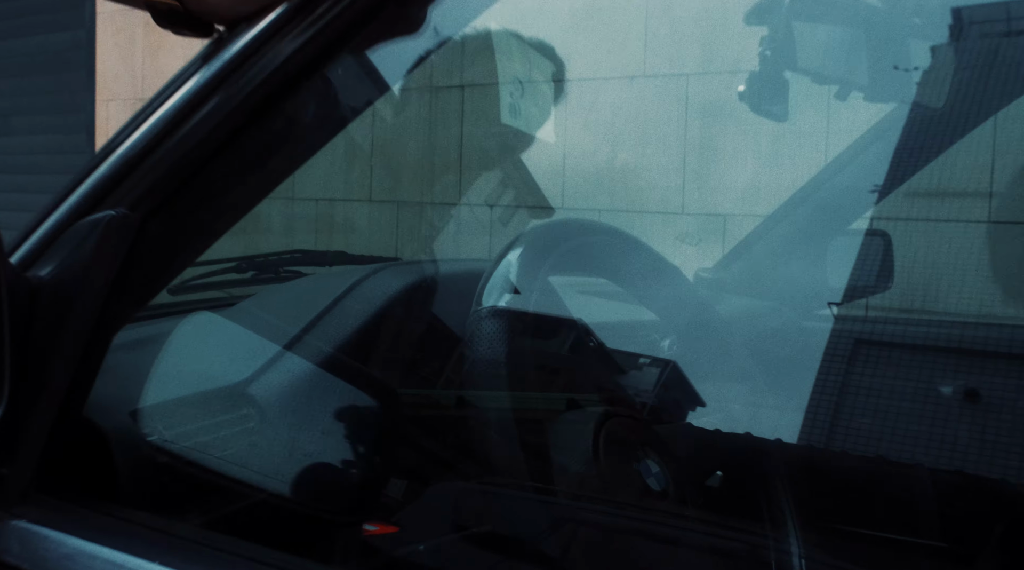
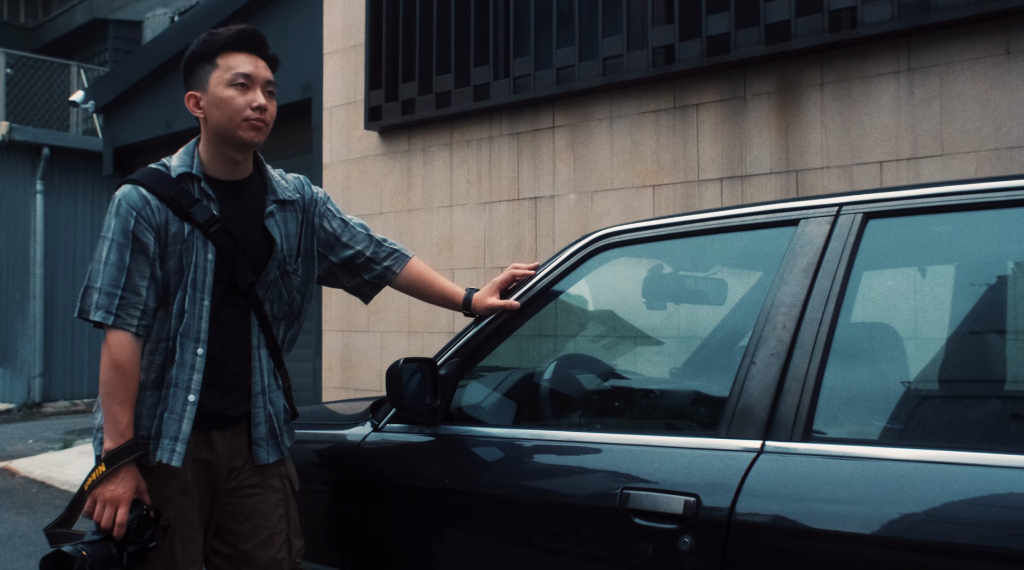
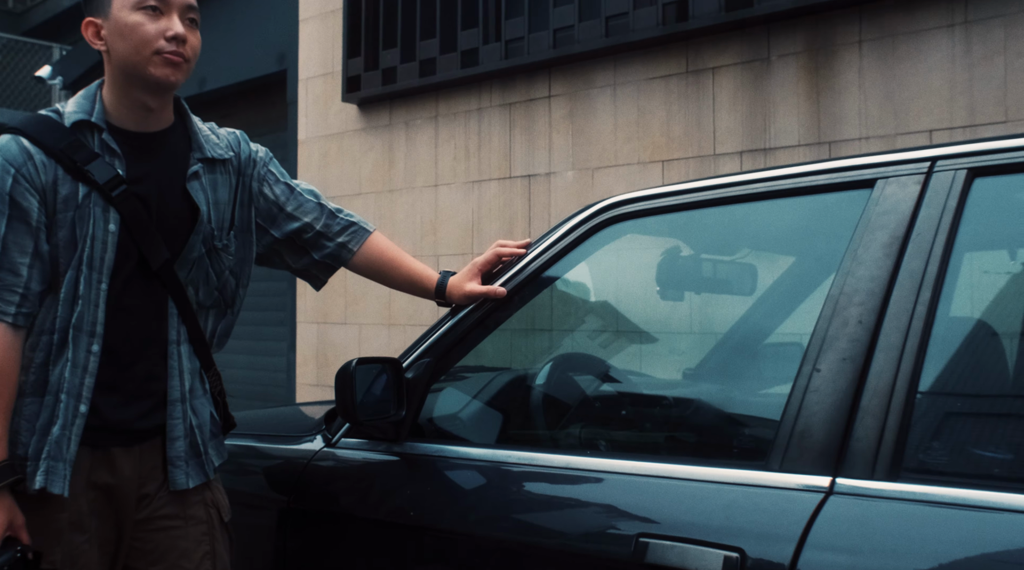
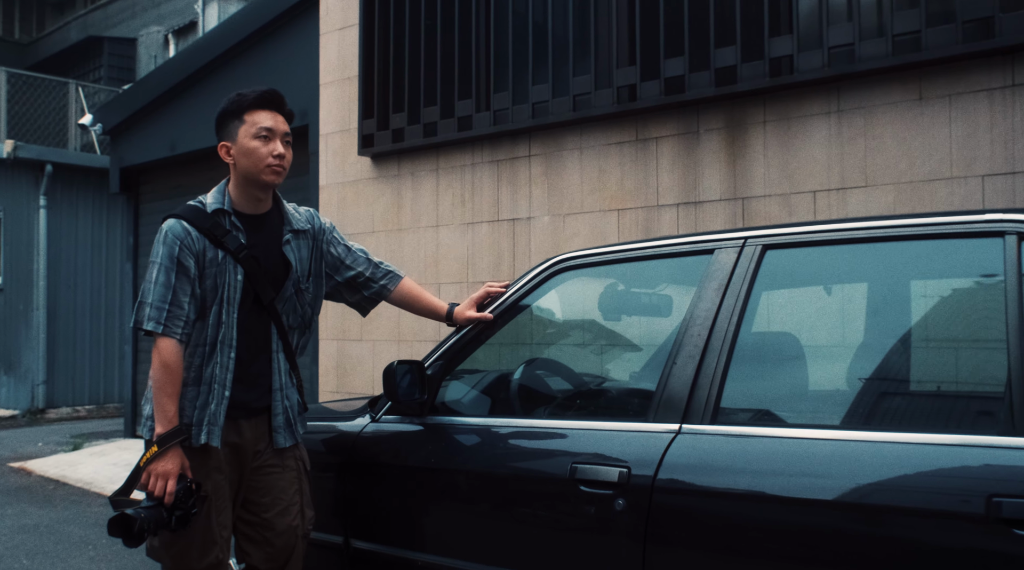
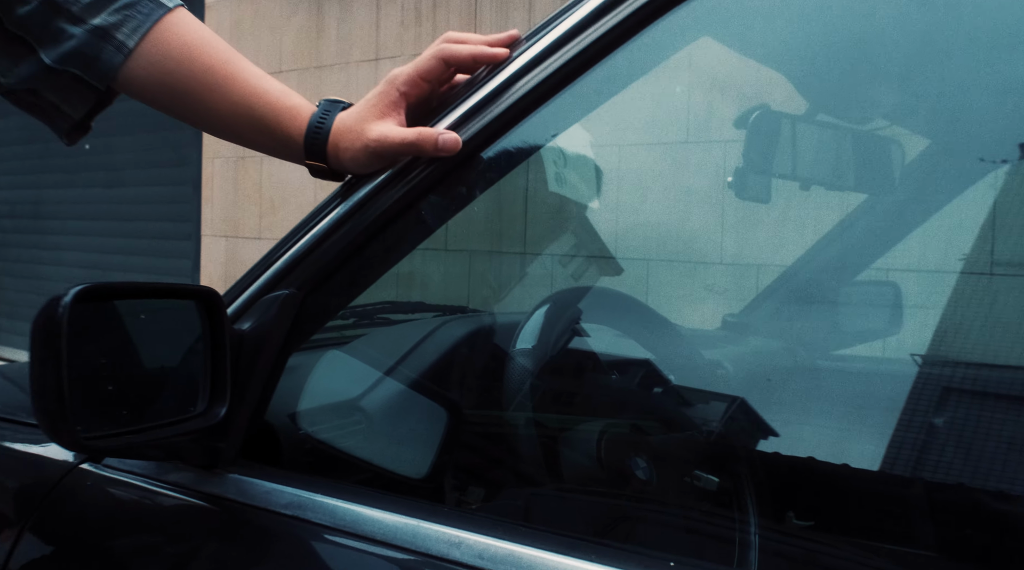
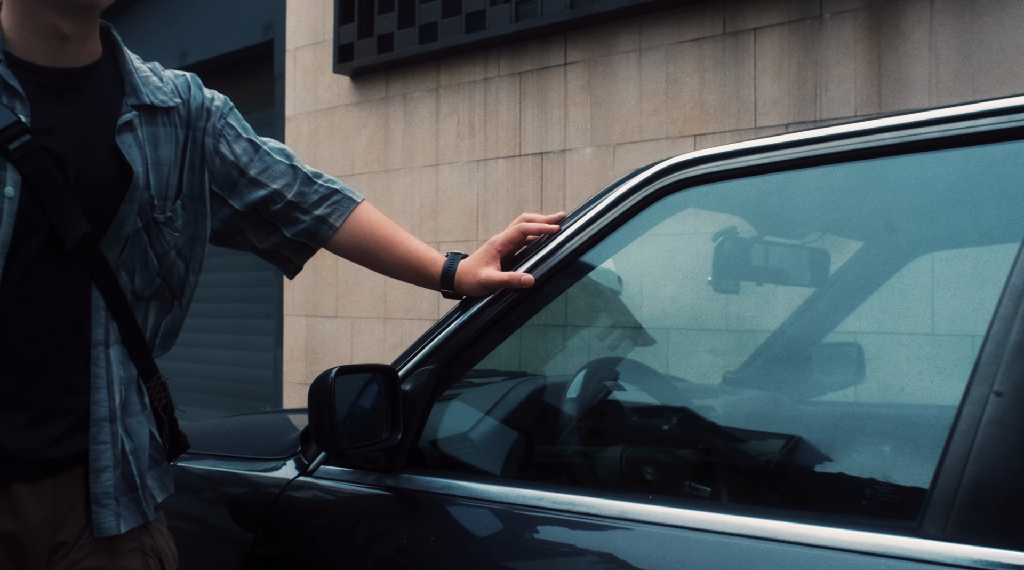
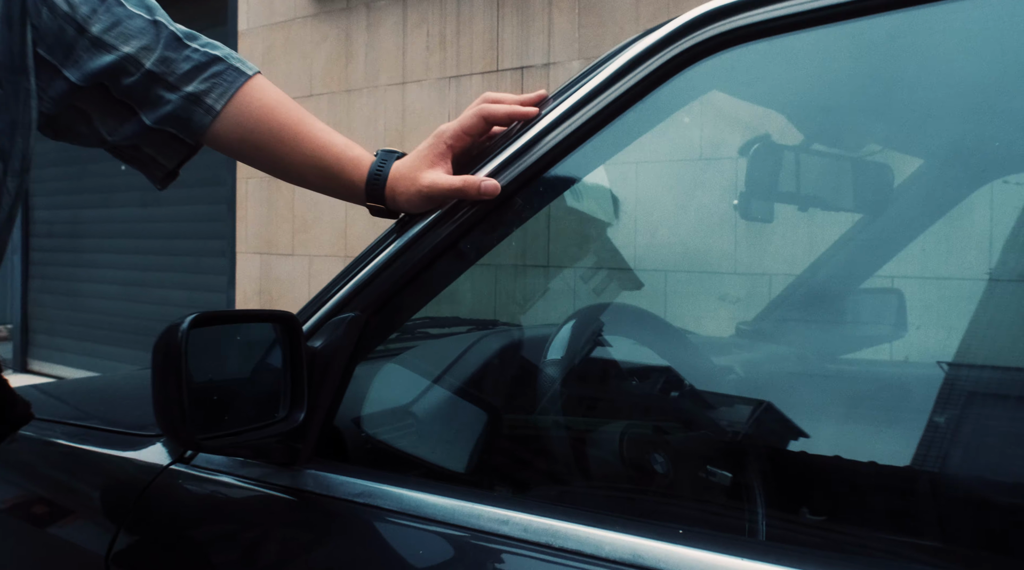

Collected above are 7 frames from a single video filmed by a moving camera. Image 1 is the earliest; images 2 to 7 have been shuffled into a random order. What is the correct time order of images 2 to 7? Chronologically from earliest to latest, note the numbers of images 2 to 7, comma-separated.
5, 7, 6, 3, 2, 4
